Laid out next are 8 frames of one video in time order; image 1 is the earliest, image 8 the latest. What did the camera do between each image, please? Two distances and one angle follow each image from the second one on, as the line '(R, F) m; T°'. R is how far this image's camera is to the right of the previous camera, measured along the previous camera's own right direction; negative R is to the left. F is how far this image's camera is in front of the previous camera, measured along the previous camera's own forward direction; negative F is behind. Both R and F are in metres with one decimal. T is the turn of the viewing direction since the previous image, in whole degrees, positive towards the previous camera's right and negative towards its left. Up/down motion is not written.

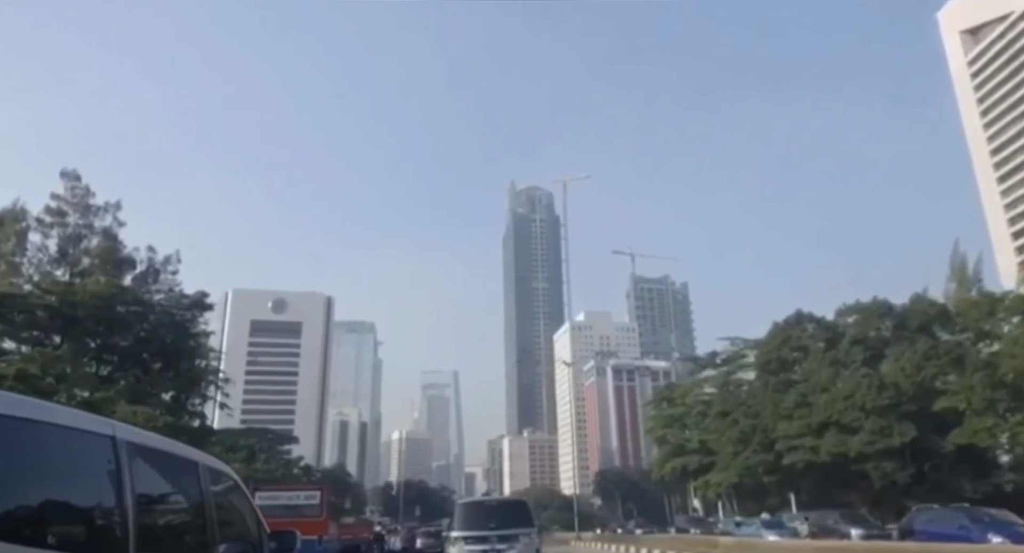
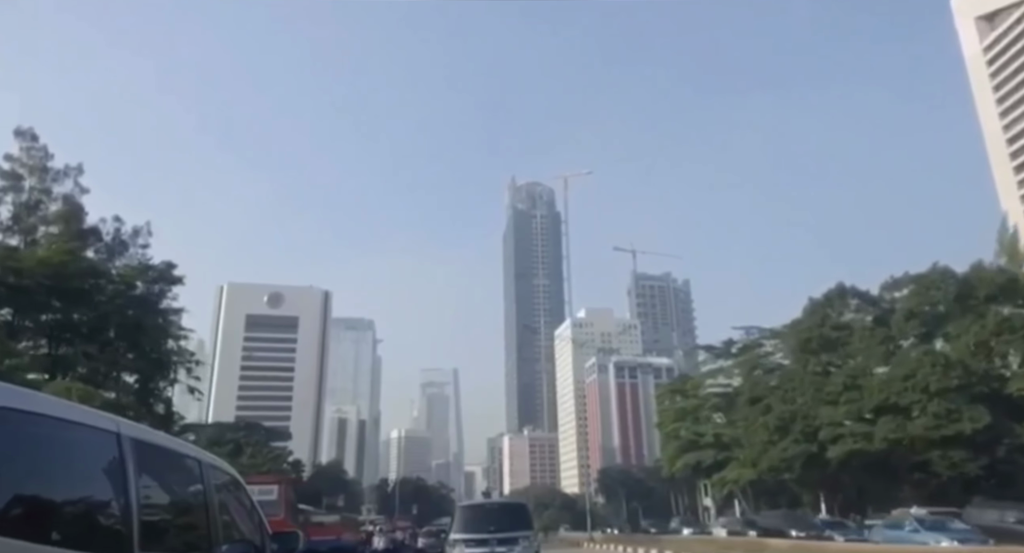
(0.0, +0.9) m; 0°
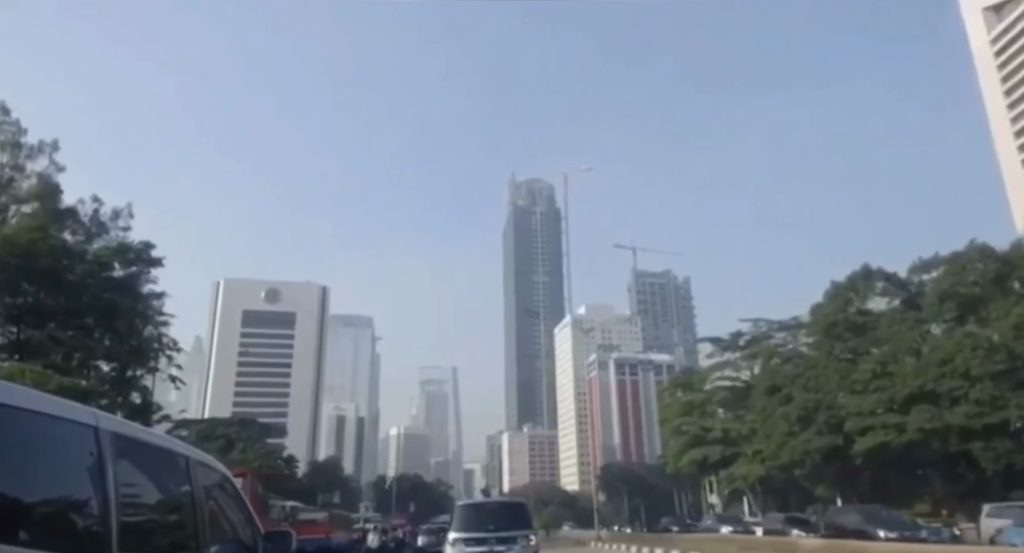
(0.0, +0.4) m; 0°
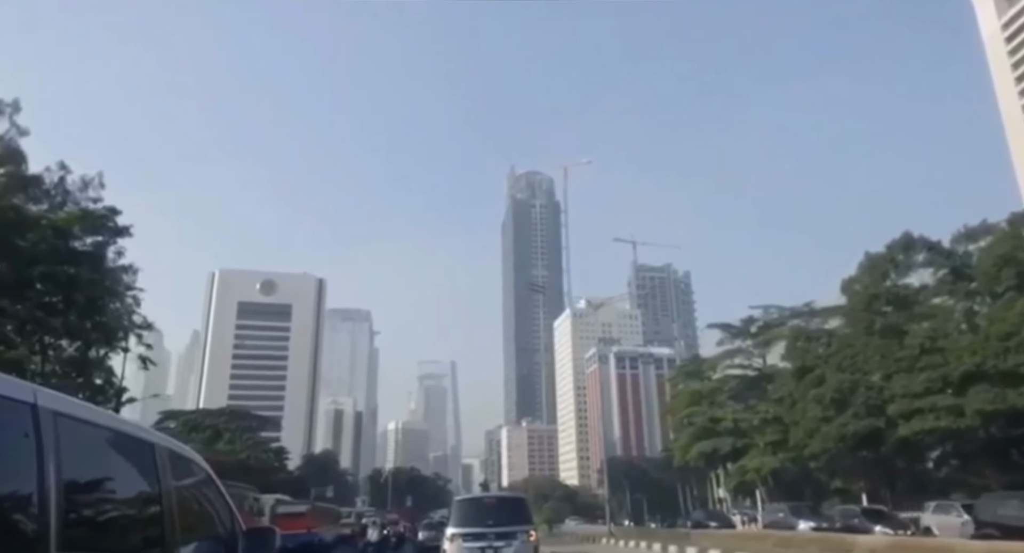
(0.0, +0.6) m; 0°
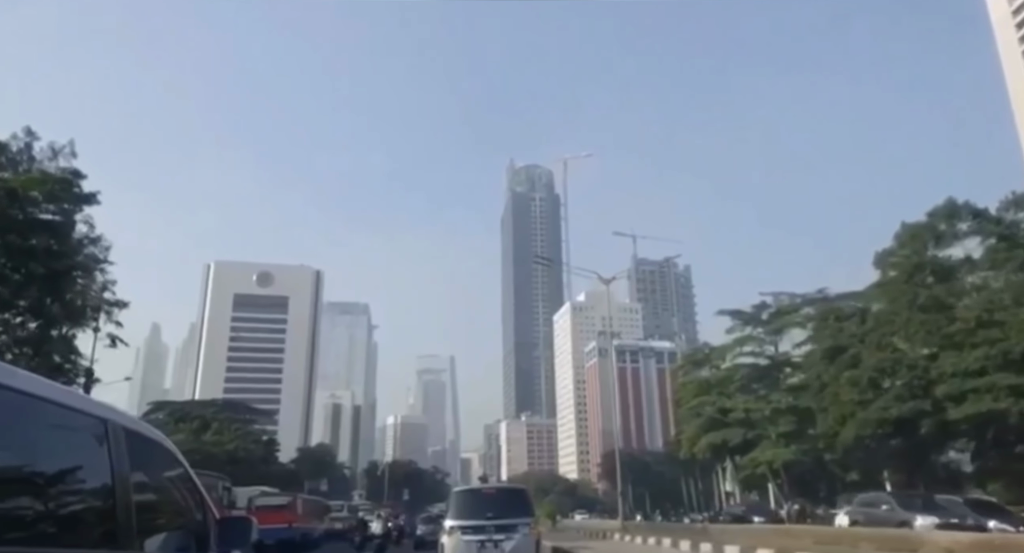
(0.0, +0.5) m; 0°
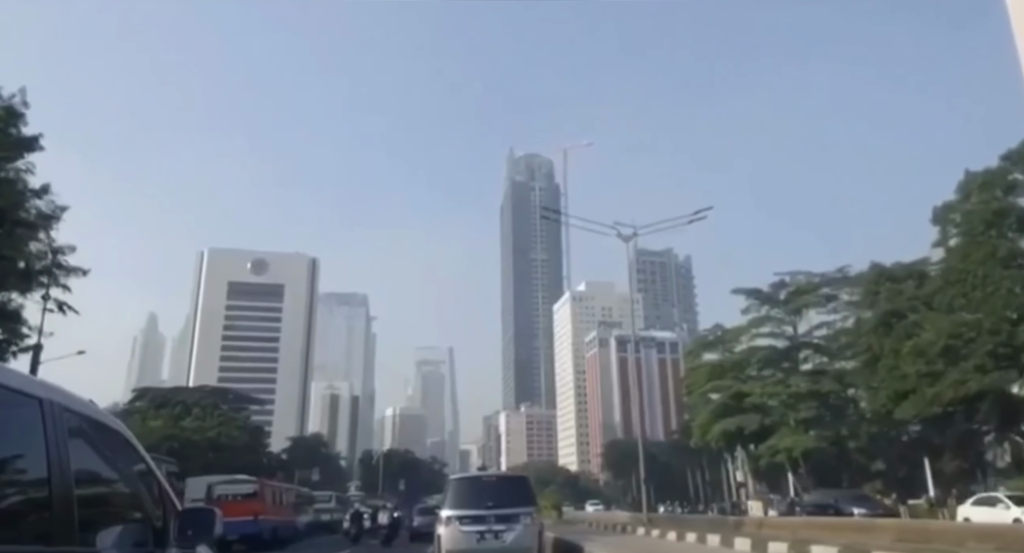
(0.0, +0.7) m; 0°
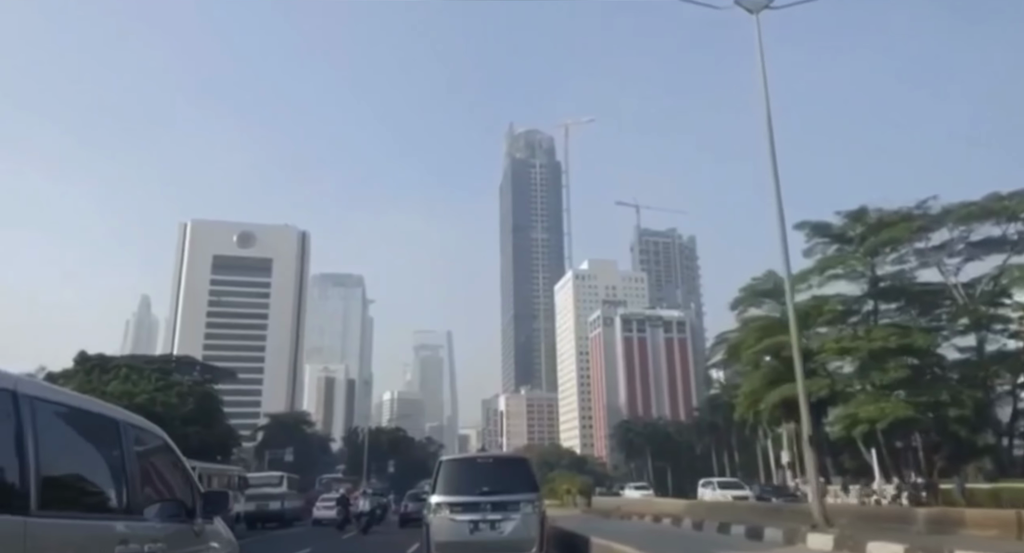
(-0.1, +2.1) m; 0°
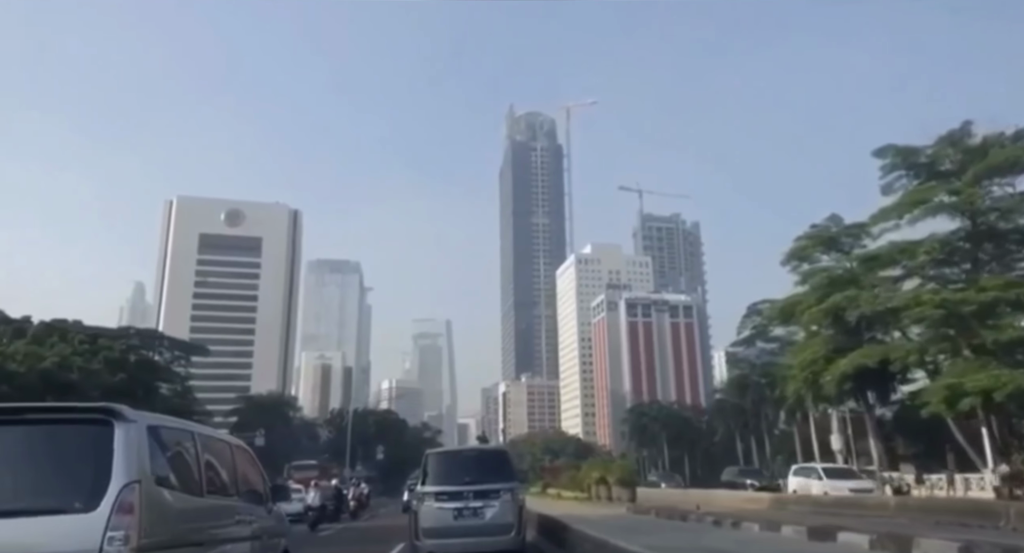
(-0.1, +1.7) m; 0°
